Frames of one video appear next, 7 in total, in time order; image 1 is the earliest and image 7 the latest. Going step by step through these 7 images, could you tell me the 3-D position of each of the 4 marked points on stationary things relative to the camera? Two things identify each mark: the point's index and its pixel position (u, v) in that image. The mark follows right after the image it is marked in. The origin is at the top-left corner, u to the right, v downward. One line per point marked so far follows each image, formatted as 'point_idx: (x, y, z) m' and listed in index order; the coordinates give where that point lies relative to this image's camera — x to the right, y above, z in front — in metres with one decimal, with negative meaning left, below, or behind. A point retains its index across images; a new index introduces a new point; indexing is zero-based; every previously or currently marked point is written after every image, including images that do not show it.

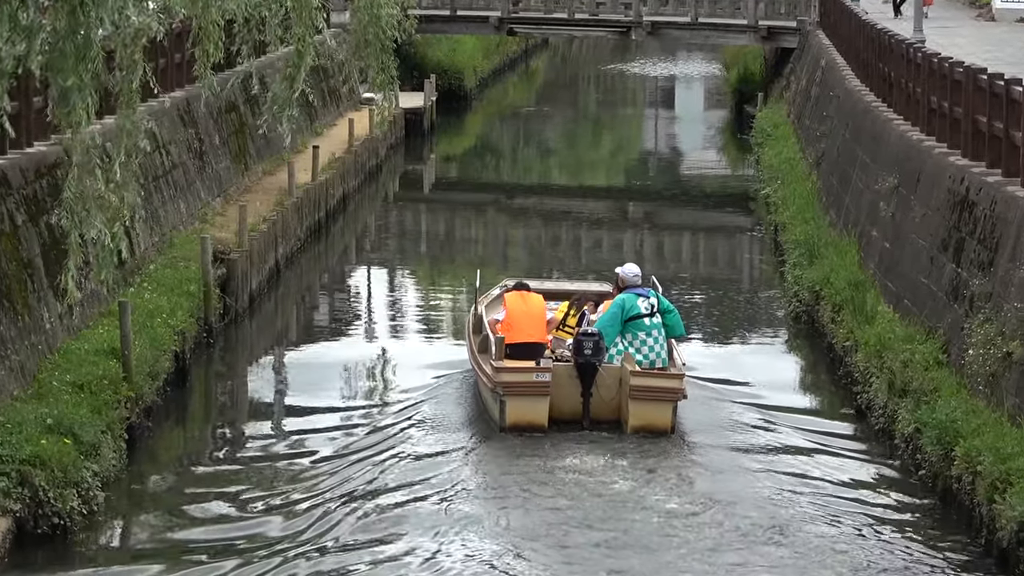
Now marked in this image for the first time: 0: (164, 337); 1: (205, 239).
0: (-3.7, -0.5, +18.0) m
1: (-3.5, +0.6, +19.1) m
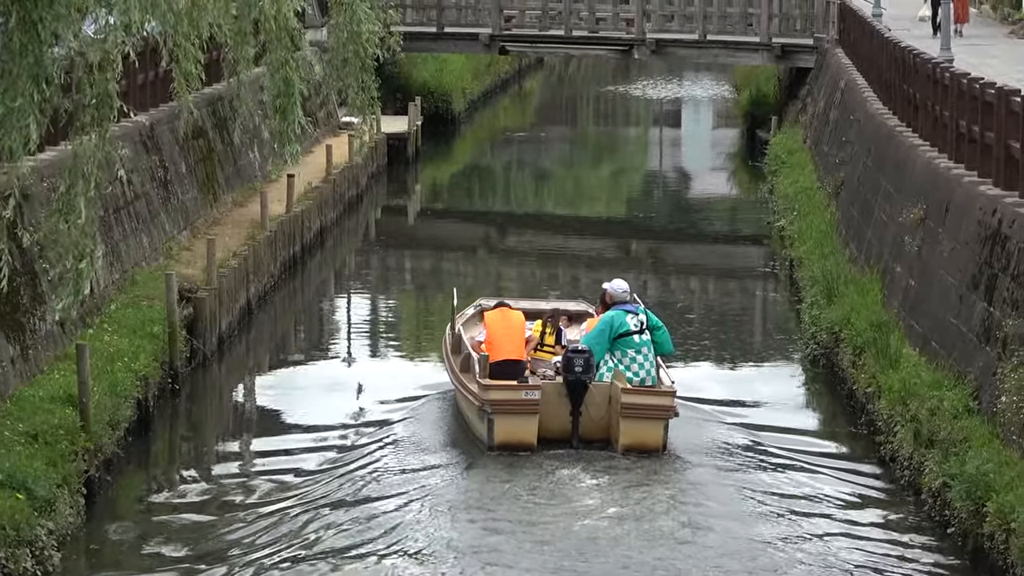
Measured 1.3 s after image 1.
0: (-3.8, -0.9, +16.5) m
1: (-3.6, +0.1, +17.5) m
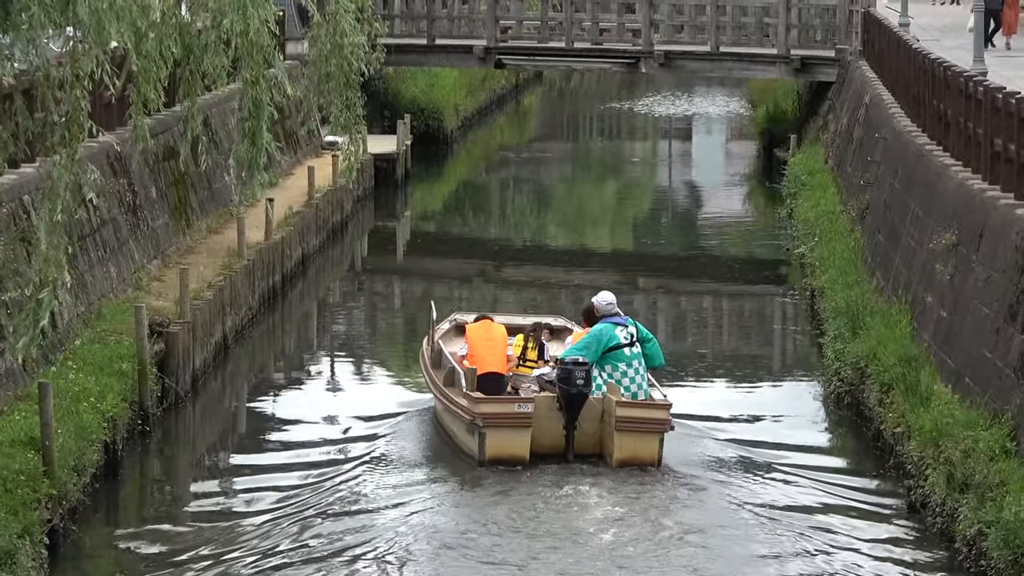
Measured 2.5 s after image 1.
0: (-3.8, -1.3, +15.1) m
1: (-3.6, -0.2, +16.1) m
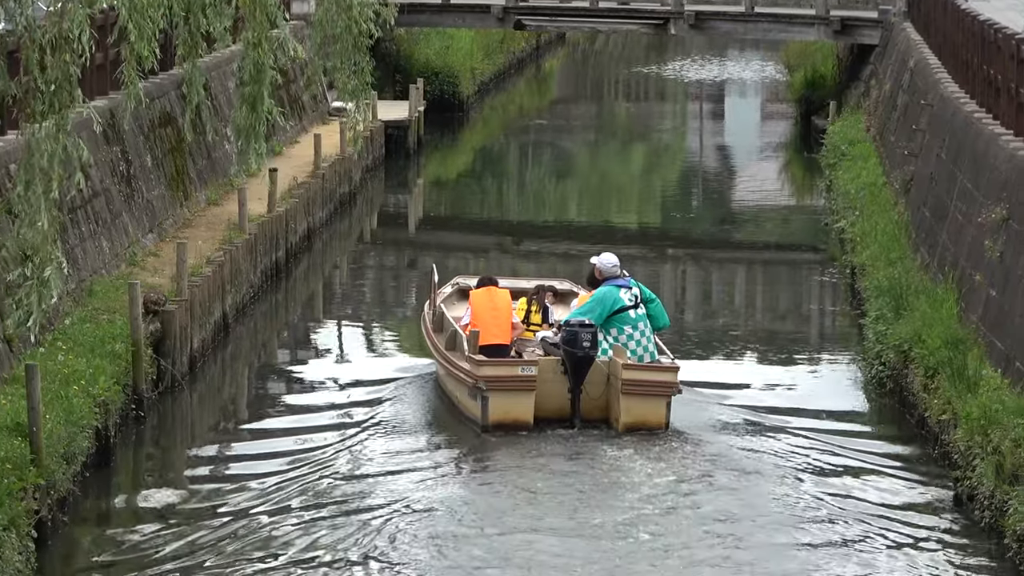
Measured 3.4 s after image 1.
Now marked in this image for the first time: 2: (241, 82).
0: (-3.6, -1.0, +14.0) m
1: (-3.4, 0.0, +15.1) m
2: (-1.8, +1.4, +11.4) m
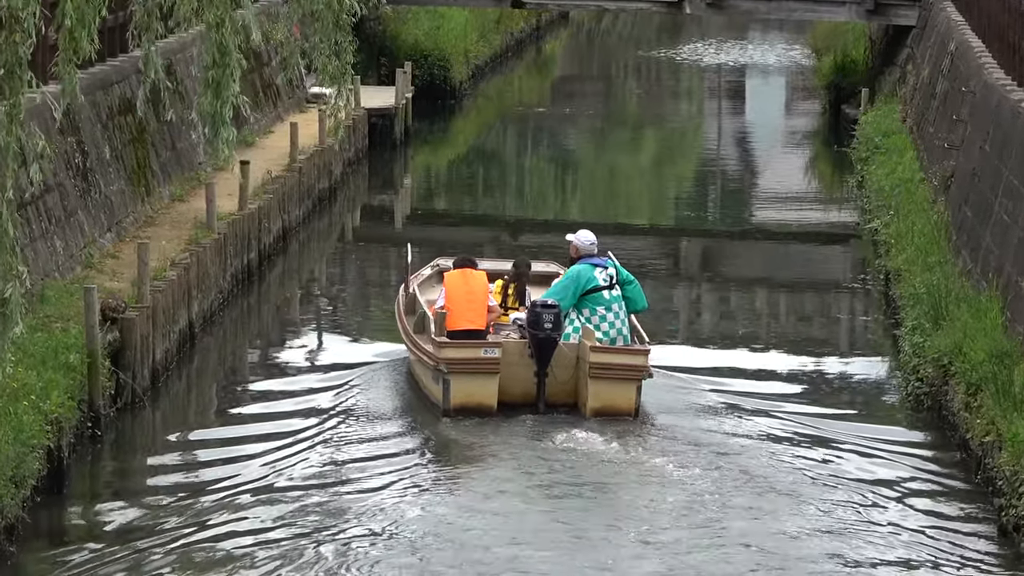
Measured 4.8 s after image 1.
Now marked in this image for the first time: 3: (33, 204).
0: (-3.6, -1.1, +12.5) m
1: (-3.4, 0.0, +13.6) m
2: (-1.9, +1.3, +9.9) m
3: (-4.3, +0.7, +15.1) m
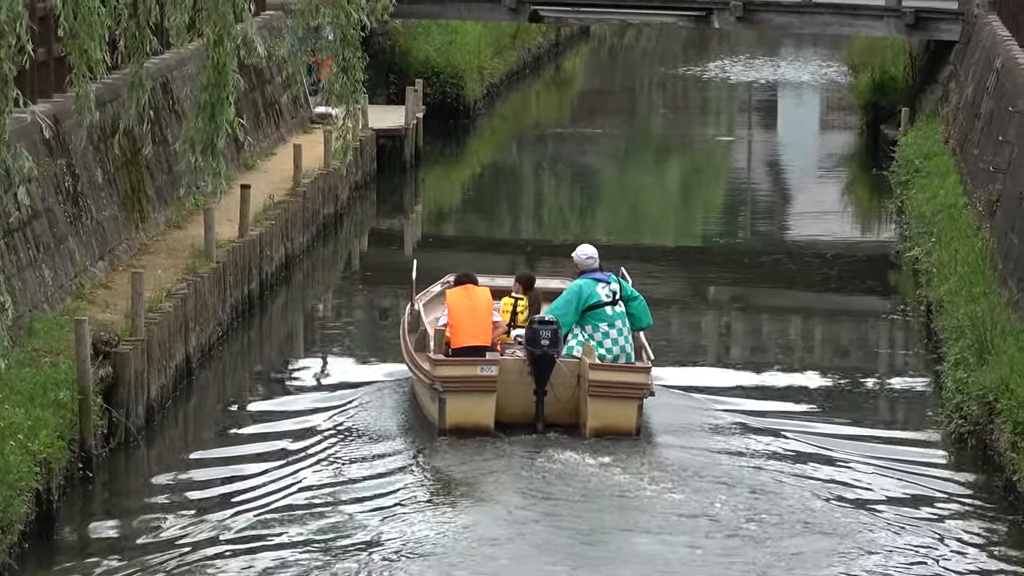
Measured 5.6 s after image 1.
0: (-3.5, -1.3, +11.7) m
1: (-3.3, -0.3, +12.7) m
2: (-1.7, +1.1, +9.1) m
3: (-4.2, +0.5, +14.3) m
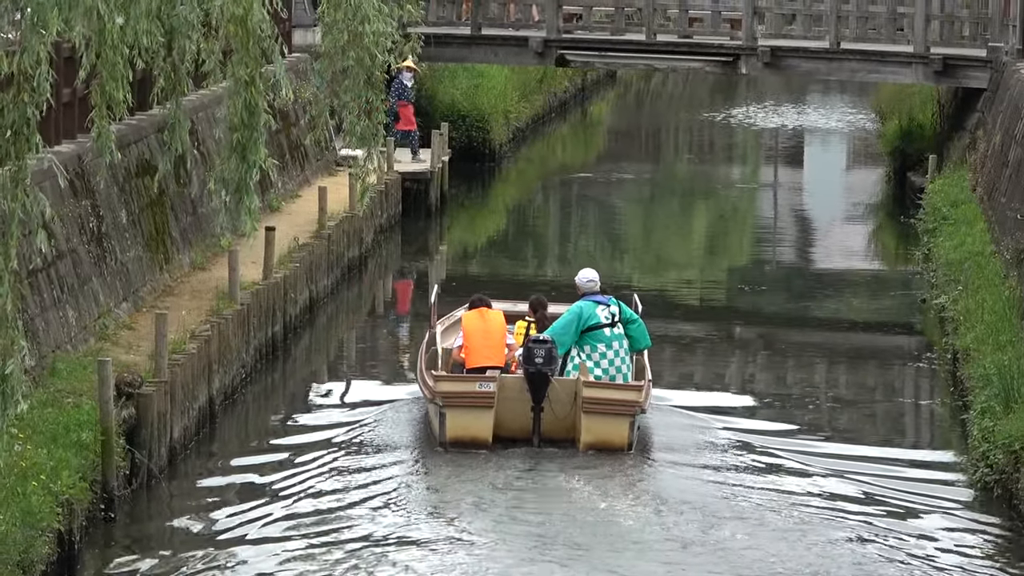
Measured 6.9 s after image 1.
0: (-3.3, -1.7, +11.7) m
1: (-3.1, -0.6, +12.7) m
2: (-1.5, +0.8, +9.1) m
3: (-4.0, +0.2, +14.3) m
